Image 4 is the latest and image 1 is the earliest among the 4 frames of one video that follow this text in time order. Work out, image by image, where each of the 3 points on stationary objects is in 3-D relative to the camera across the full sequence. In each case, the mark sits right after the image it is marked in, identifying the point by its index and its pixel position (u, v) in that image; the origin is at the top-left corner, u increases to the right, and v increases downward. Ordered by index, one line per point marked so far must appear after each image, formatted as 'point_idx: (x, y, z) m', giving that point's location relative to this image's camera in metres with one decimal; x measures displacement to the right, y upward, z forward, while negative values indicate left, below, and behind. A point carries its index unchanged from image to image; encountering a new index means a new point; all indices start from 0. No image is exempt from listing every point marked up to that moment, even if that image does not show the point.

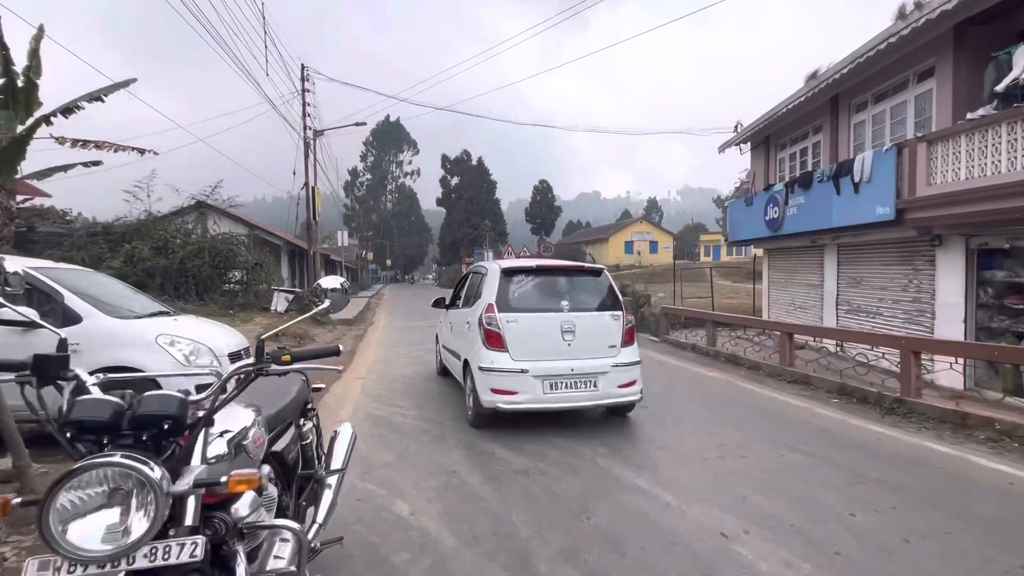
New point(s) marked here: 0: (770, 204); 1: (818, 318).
0: (+8.4, +2.7, +15.8) m
1: (+9.3, -0.9, +14.9) m
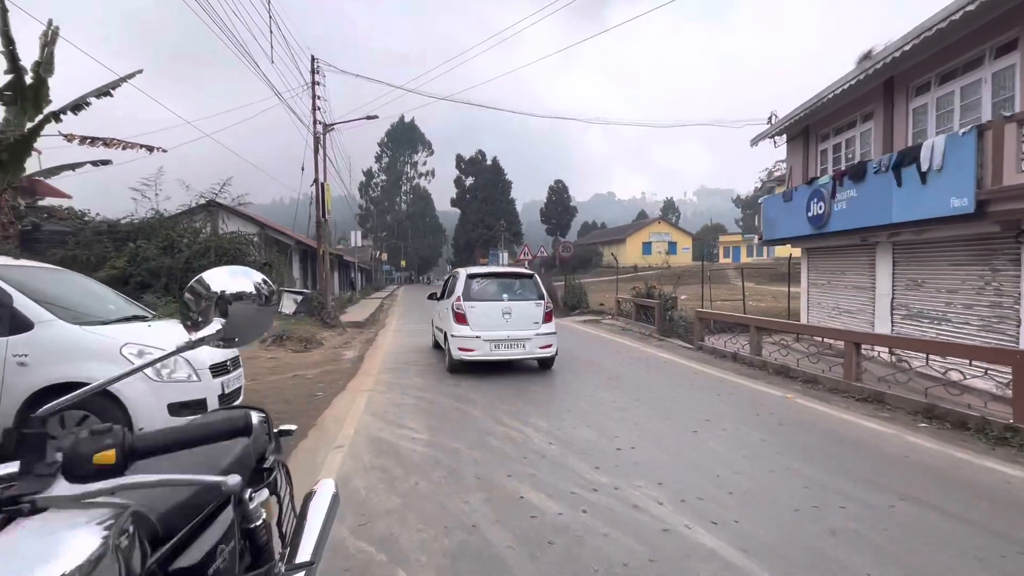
0: (+9.0, +2.7, +14.5) m
1: (+9.9, -1.0, +13.5) m
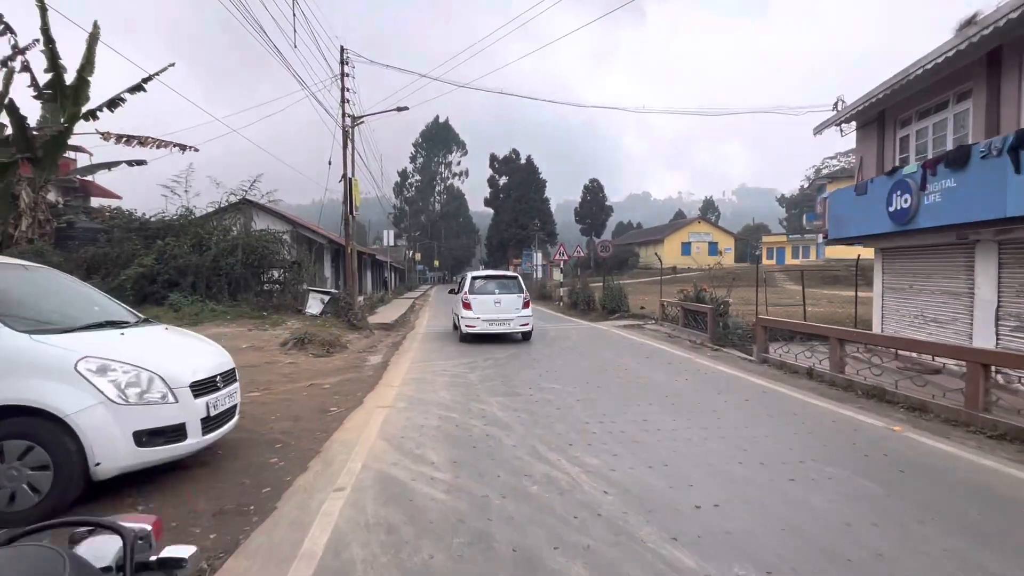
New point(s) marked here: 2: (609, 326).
0: (+10.0, +2.5, +12.7) m
1: (+10.8, -1.1, +11.6) m
2: (+3.8, -1.5, +19.3) m
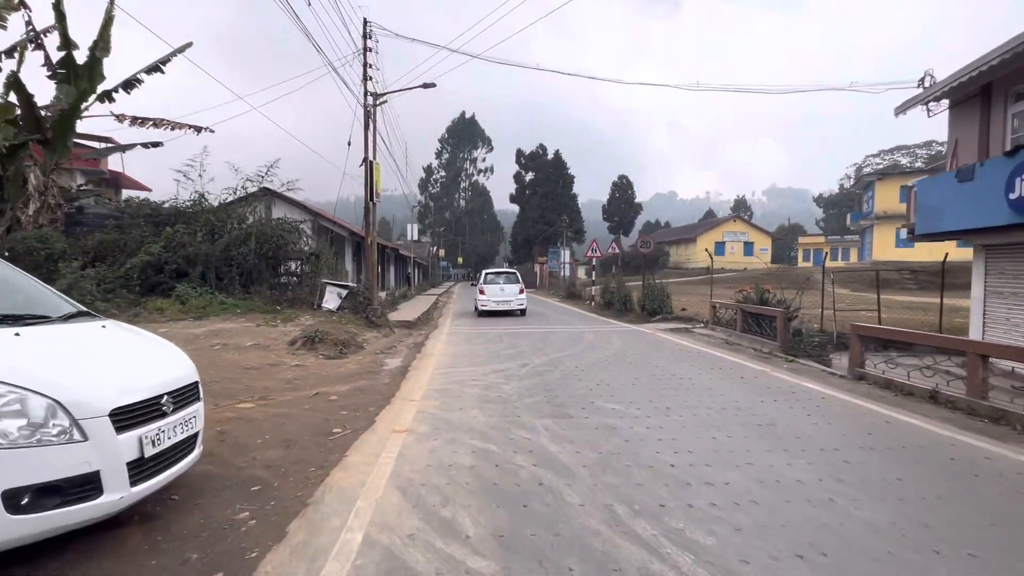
0: (+10.9, +2.4, +10.5) m
1: (+11.6, -1.2, +9.4) m
2: (+5.0, -1.5, +17.4) m
